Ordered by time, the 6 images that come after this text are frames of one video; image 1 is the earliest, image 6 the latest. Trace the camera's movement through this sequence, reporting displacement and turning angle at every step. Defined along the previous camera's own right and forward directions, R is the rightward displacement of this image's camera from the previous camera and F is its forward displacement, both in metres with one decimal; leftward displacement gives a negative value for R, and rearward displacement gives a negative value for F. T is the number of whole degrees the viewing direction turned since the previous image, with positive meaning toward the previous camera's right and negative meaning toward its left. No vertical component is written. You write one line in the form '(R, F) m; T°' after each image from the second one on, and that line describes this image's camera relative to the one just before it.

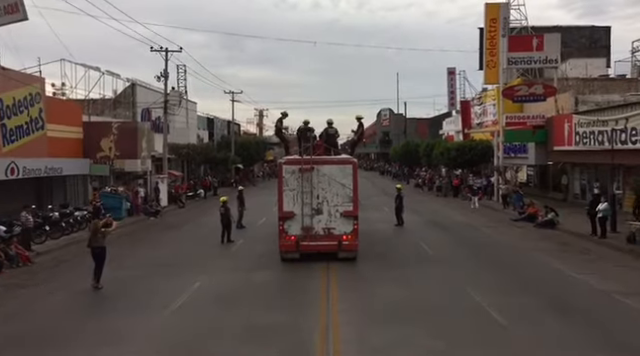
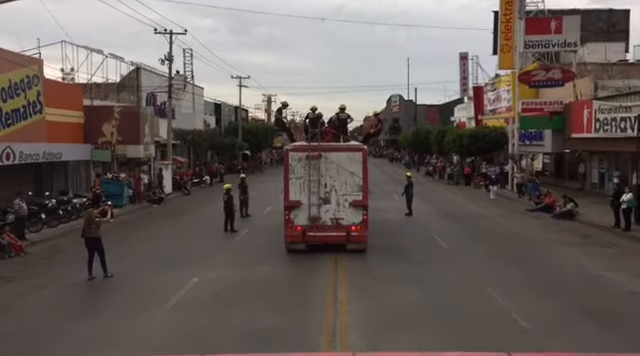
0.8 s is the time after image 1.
(0.0, +0.8) m; -1°
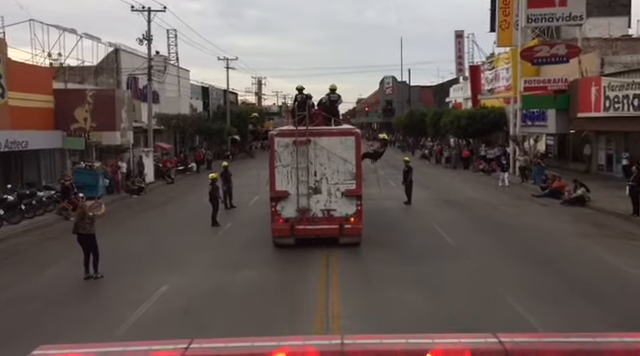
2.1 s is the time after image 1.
(+0.1, +1.6) m; +1°
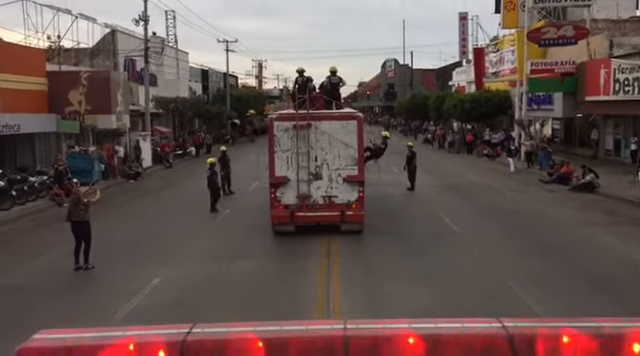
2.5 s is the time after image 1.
(0.0, +0.5) m; 0°
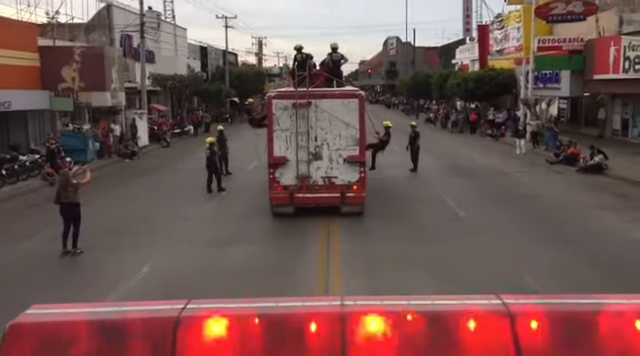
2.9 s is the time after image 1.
(0.0, +0.5) m; 0°
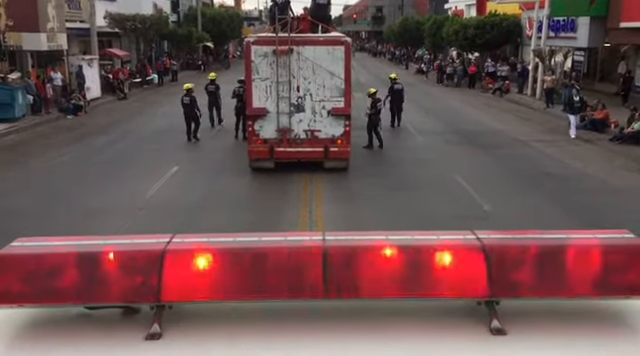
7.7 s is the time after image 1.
(+0.1, +3.1) m; +2°
